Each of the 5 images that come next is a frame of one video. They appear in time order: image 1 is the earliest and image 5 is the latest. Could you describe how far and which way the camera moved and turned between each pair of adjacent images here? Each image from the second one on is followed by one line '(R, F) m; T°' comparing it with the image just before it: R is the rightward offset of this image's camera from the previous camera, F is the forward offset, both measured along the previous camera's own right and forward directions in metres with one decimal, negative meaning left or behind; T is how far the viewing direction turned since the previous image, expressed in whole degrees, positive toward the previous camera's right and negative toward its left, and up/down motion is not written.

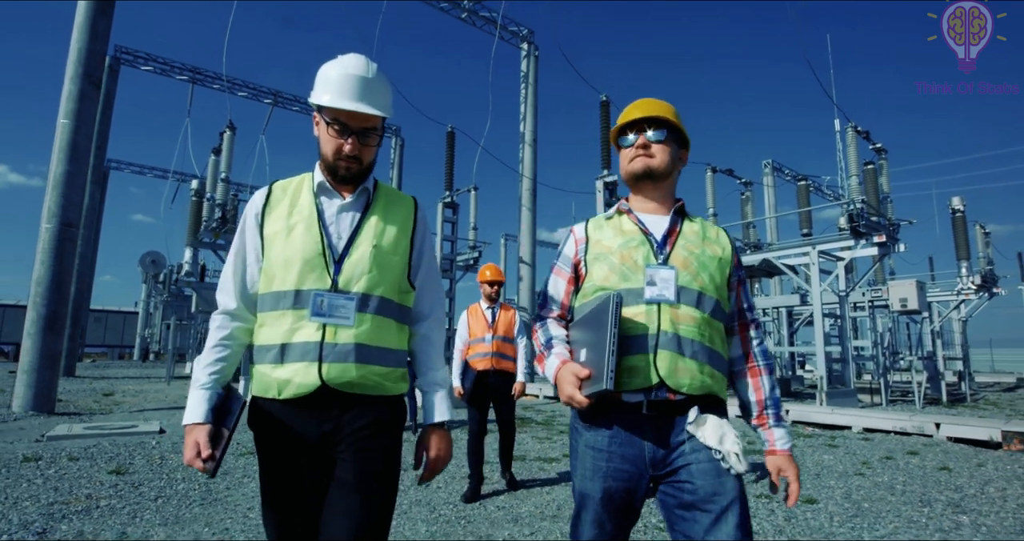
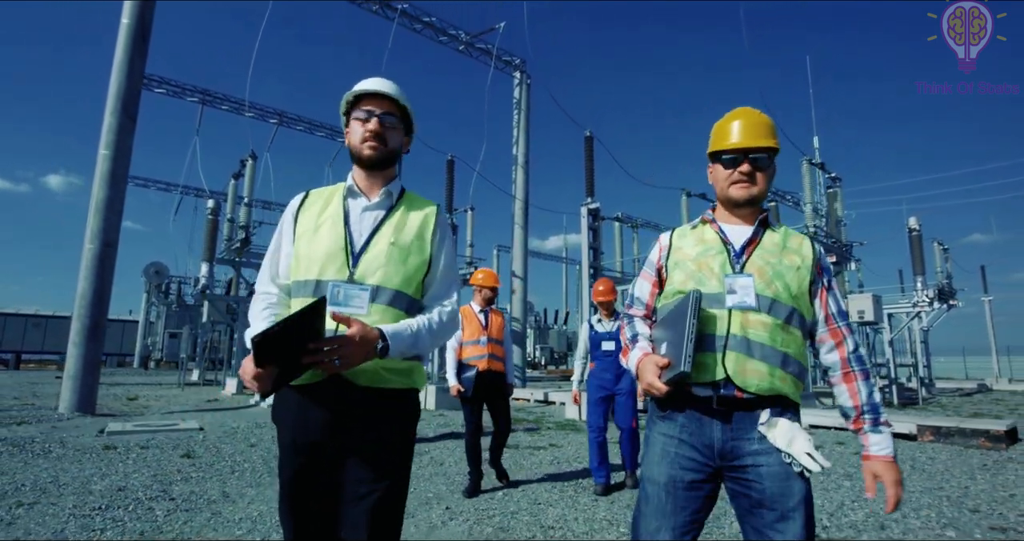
(-0.1, -1.4) m; +1°
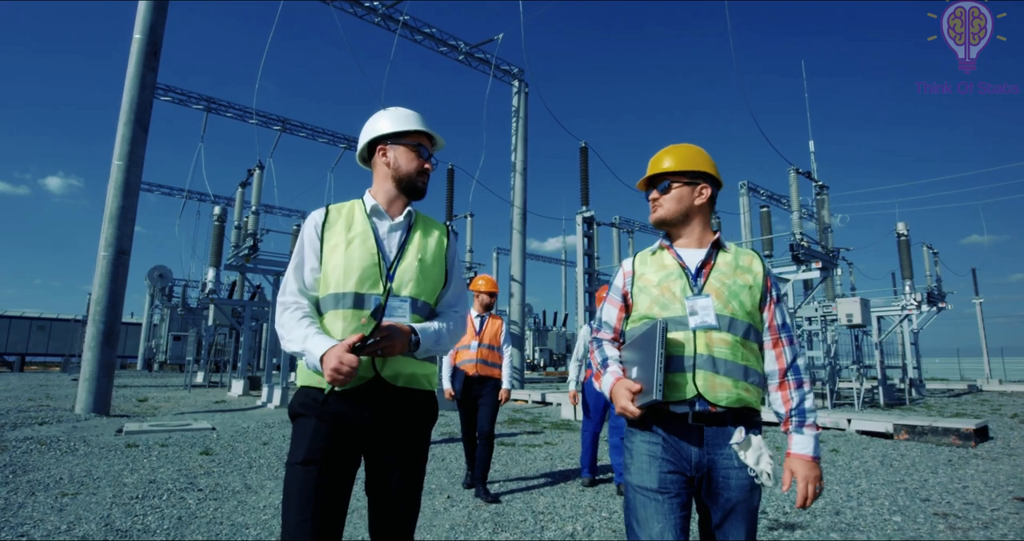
(0.0, -0.5) m; 0°
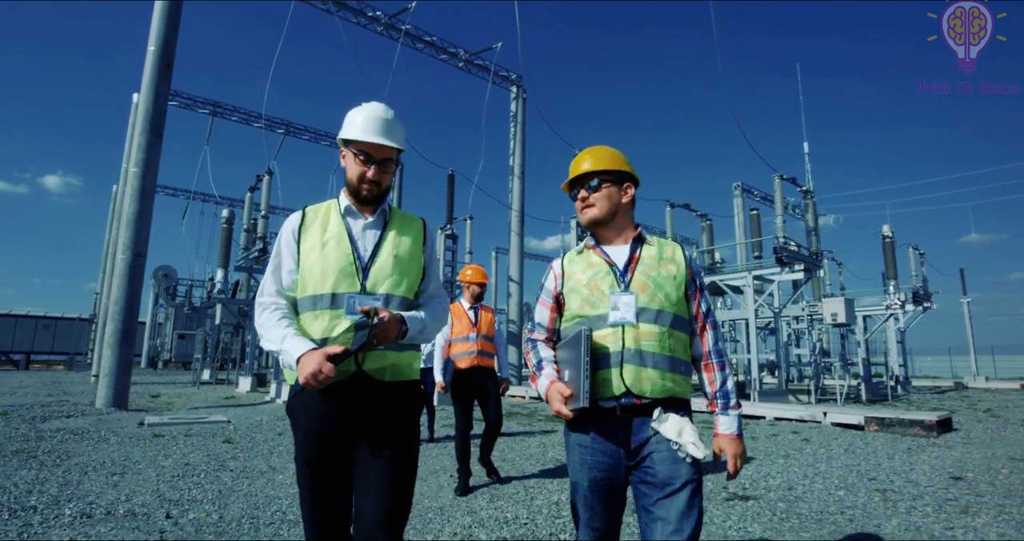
(0.0, -0.7) m; 0°
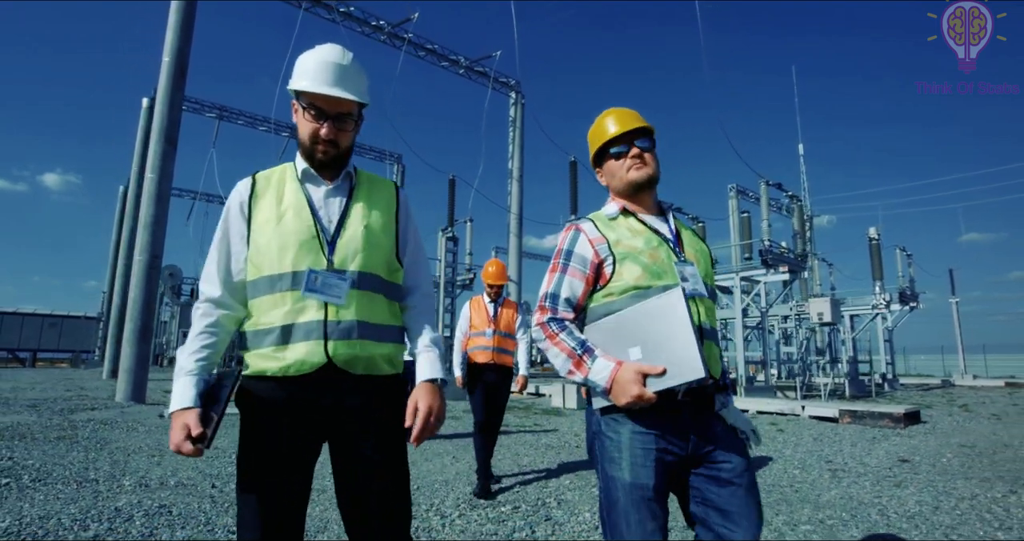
(0.0, -0.7) m; 0°
